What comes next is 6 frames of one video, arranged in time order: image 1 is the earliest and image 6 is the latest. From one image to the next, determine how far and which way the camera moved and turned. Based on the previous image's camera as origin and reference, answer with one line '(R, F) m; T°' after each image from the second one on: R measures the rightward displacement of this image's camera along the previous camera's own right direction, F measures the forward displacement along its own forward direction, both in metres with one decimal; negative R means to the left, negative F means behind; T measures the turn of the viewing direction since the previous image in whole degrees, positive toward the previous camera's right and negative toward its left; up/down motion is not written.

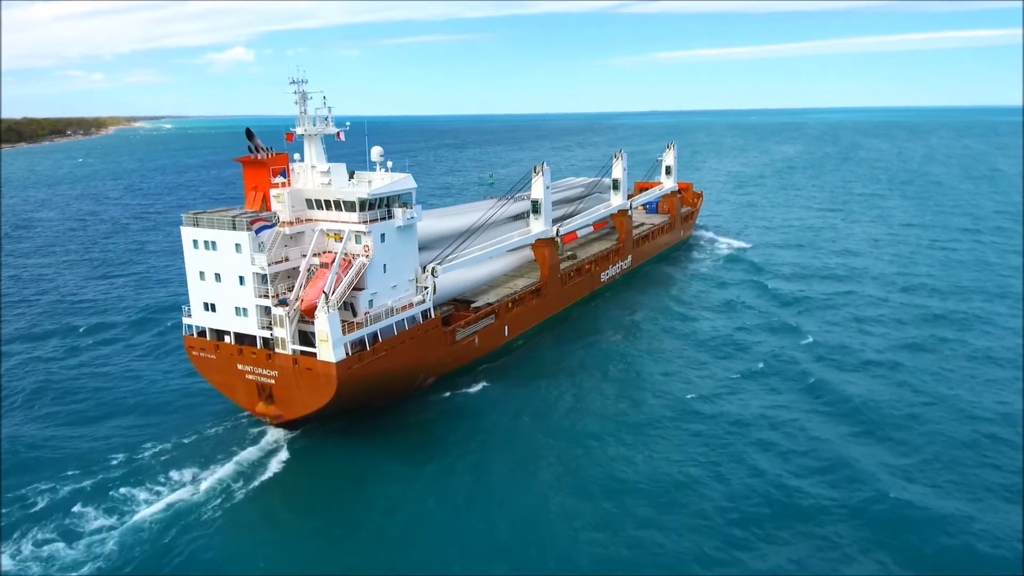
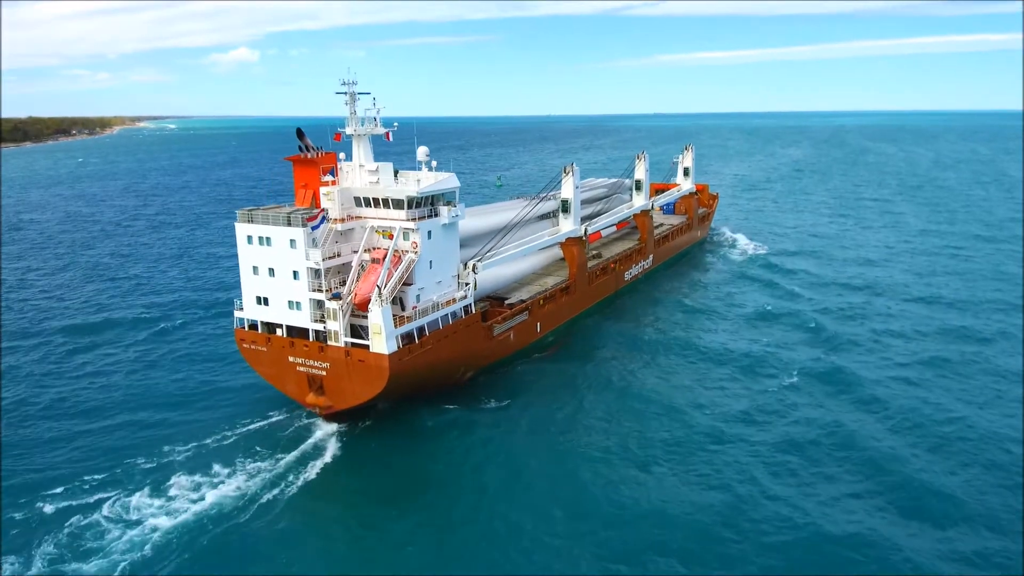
(-1.5, -0.7) m; 0°
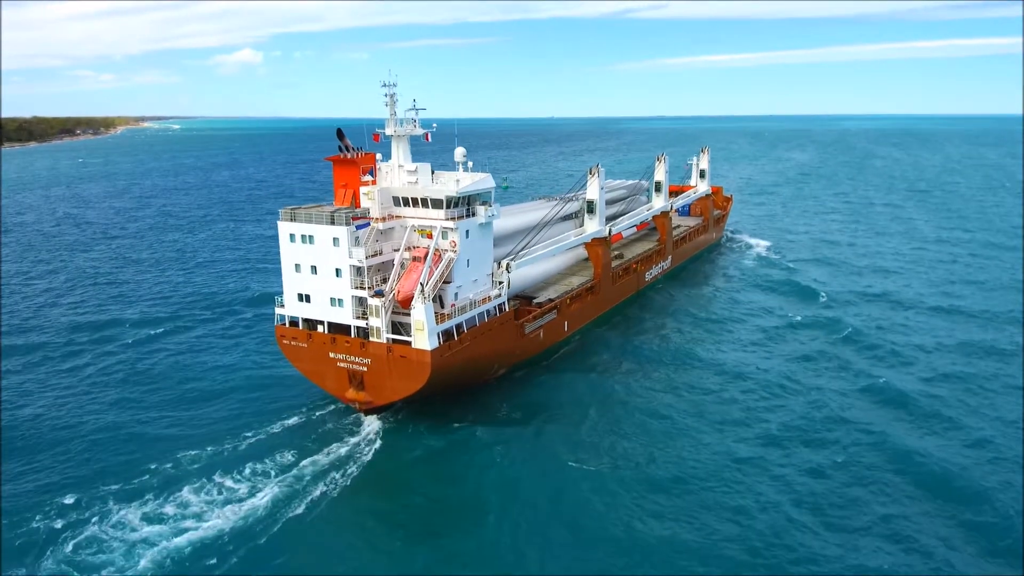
(-1.3, -0.5) m; 0°
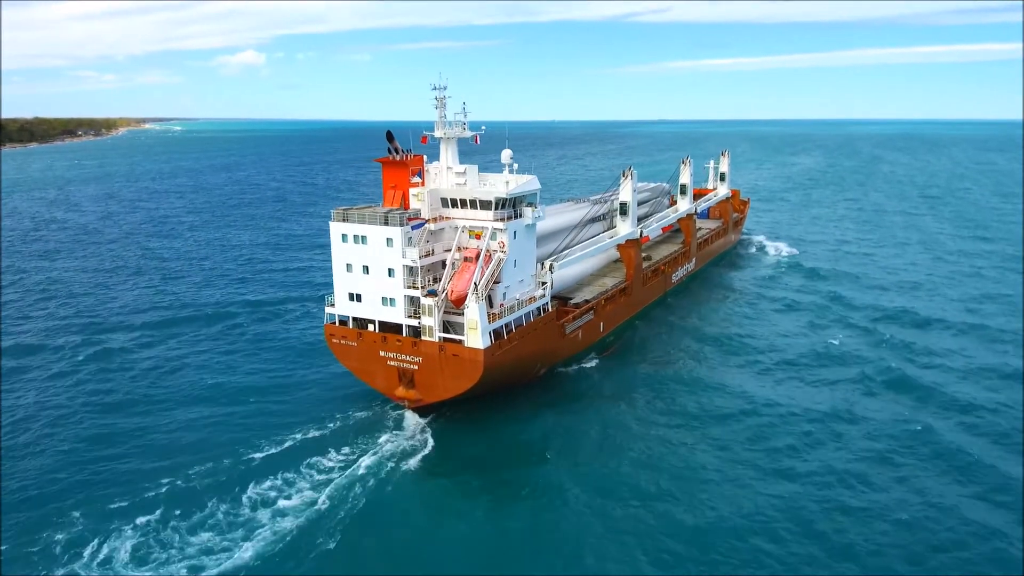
(-1.8, -0.4) m; 0°
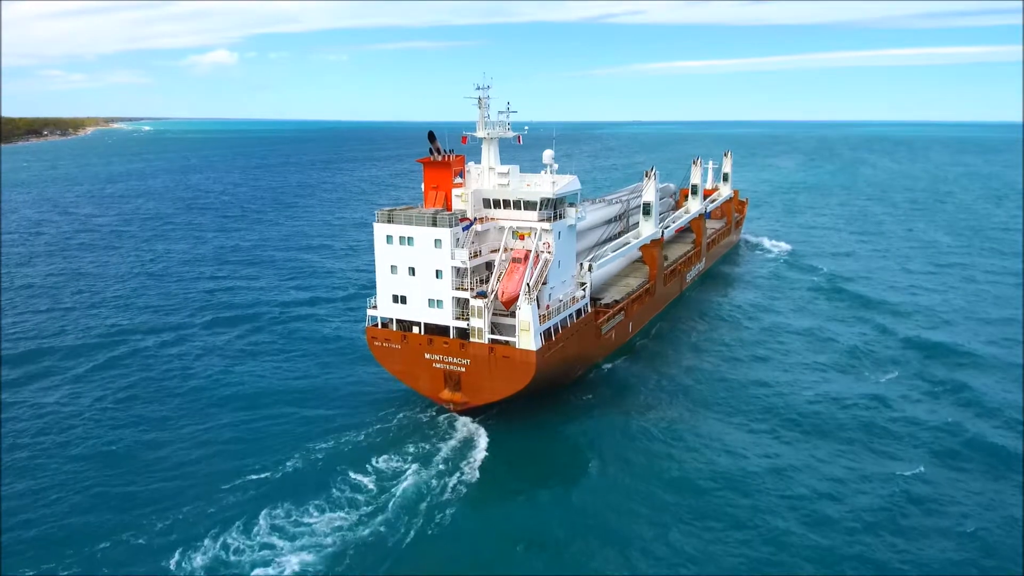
(-2.6, +0.2) m; +2°
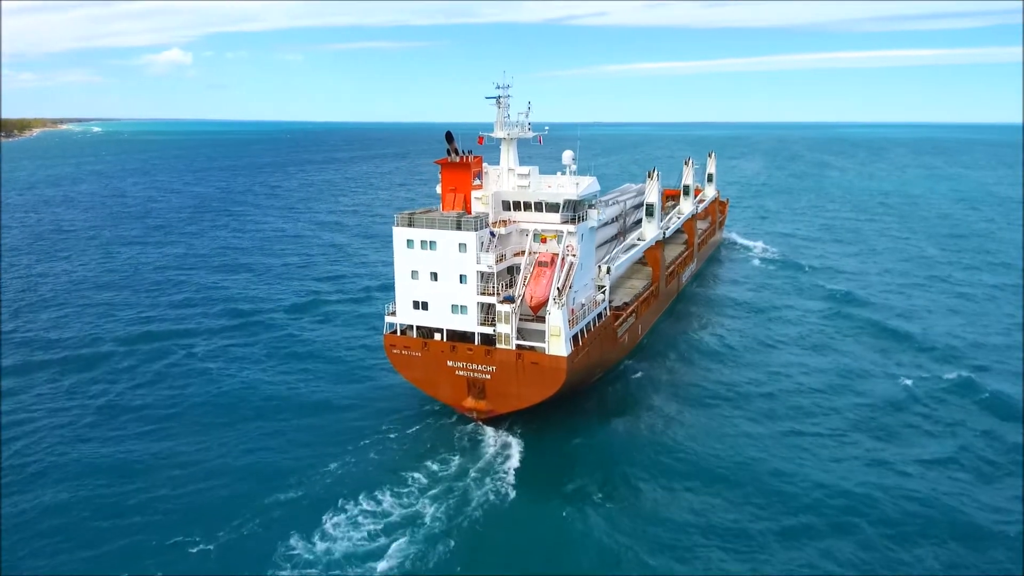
(-2.2, +0.6) m; +3°
